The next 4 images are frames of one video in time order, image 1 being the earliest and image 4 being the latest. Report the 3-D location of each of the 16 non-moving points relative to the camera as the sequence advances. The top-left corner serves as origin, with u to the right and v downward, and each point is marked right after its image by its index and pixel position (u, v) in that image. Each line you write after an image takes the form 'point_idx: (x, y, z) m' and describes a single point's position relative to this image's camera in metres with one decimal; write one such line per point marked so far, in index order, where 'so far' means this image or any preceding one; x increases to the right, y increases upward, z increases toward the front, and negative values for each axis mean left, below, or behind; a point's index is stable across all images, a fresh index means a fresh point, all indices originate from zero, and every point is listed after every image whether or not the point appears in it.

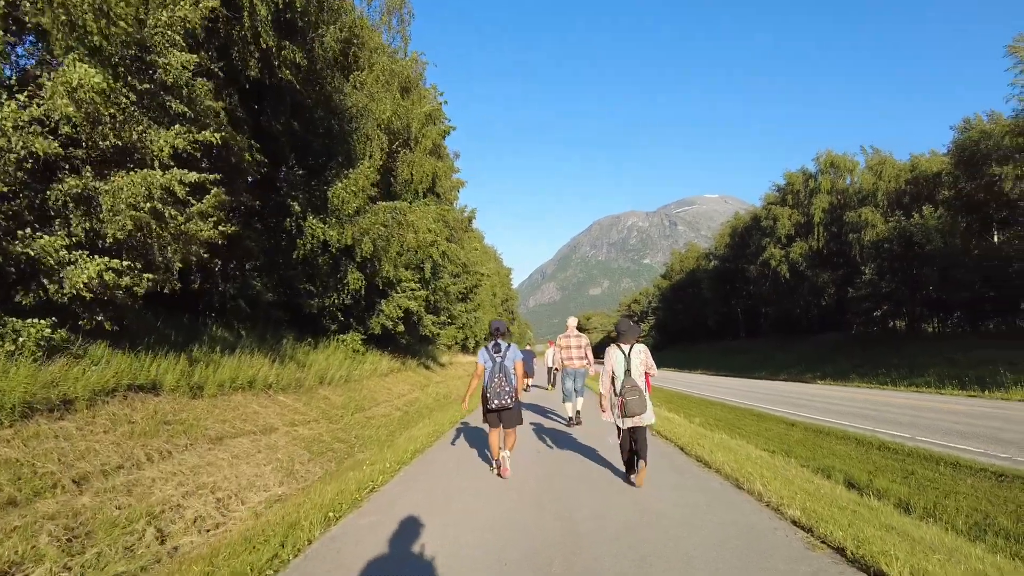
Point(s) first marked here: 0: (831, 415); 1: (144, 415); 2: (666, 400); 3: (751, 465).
0: (+6.3, -2.5, +12.0) m
1: (-3.9, -1.3, +6.3) m
2: (+4.1, -3.0, +16.0) m
3: (+2.6, -1.9, +6.5) m
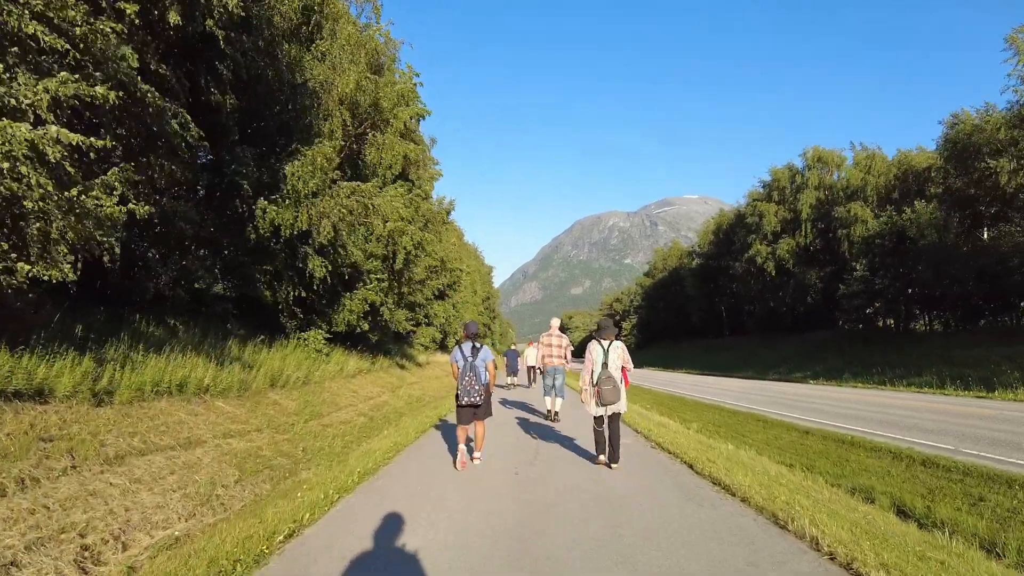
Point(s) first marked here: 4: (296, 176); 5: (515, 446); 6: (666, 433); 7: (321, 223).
0: (+5.9, -2.3, +10.9) m
1: (-4.1, -1.2, +4.9) m
2: (+3.5, -2.8, +14.9) m
3: (+2.3, -1.8, +5.3) m
4: (-3.9, +2.0, +10.3) m
5: (0.0, -2.4, +9.8) m
6: (+2.4, -2.2, +9.3) m
7: (-3.5, +1.2, +10.9) m
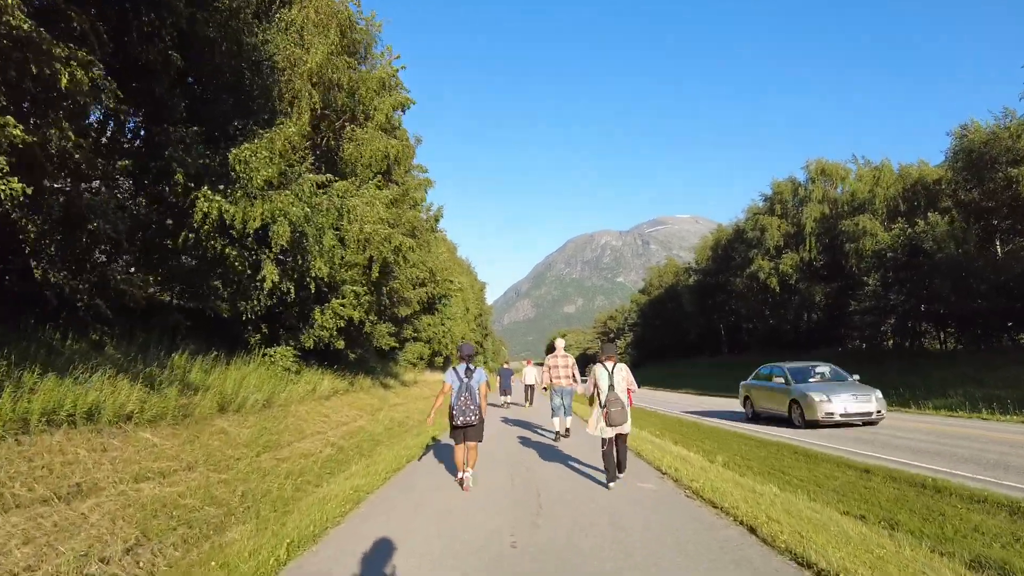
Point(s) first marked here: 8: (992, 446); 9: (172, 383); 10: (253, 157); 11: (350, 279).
0: (+5.8, -2.5, +9.3) m
1: (-4.1, -1.1, +3.3) m
2: (+3.4, -3.1, +13.3) m
3: (+2.3, -1.7, +3.7) m
4: (-4.0, +1.9, +8.8) m
5: (-0.1, -2.5, +8.2) m
6: (+2.3, -2.3, +7.7) m
7: (-3.6, +1.1, +9.3) m
8: (+7.4, -2.4, +9.2) m
9: (-4.7, -1.3, +8.3) m
10: (-3.8, +1.9, +8.8) m
11: (-3.6, +0.2, +13.5) m
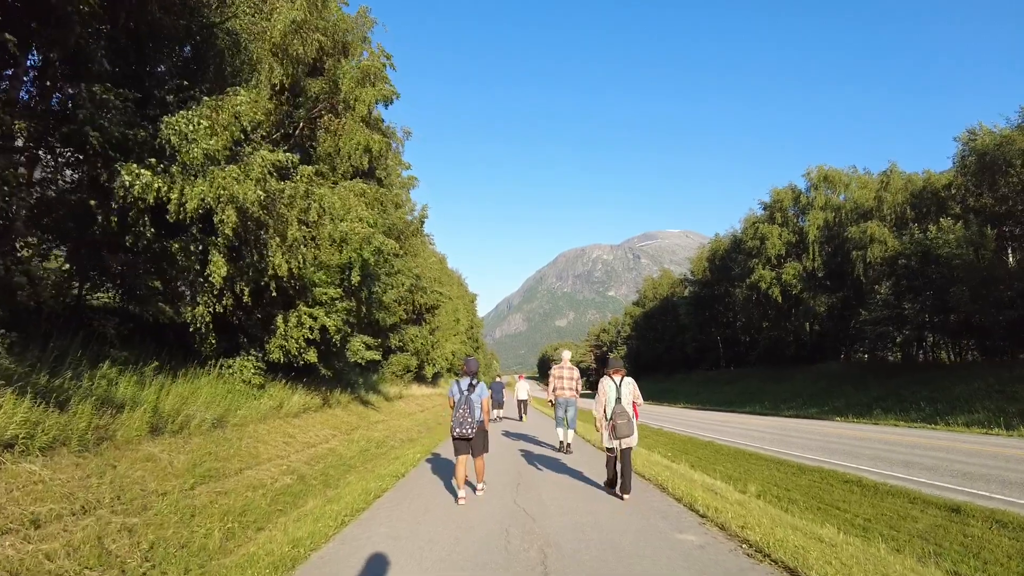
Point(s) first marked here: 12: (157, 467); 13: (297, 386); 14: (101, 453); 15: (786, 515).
0: (+5.7, -2.4, +7.9) m
1: (-4.1, -0.9, +1.7) m
2: (+3.3, -3.1, +11.8) m
3: (+2.3, -1.6, +2.2) m
4: (-4.0, +1.9, +7.3) m
5: (-0.1, -2.5, +6.7) m
6: (+2.2, -2.3, +6.2) m
7: (-3.7, +1.1, +7.8) m
8: (+7.3, -2.4, +7.8) m
9: (-4.8, -1.2, +6.8) m
10: (-3.9, +2.0, +7.4) m
11: (-3.8, +0.2, +12.0) m
12: (-3.9, -2.0, +6.7) m
13: (-4.9, -2.2, +13.7) m
14: (-4.3, -1.7, +6.4) m
15: (+2.7, -2.3, +6.1) m
